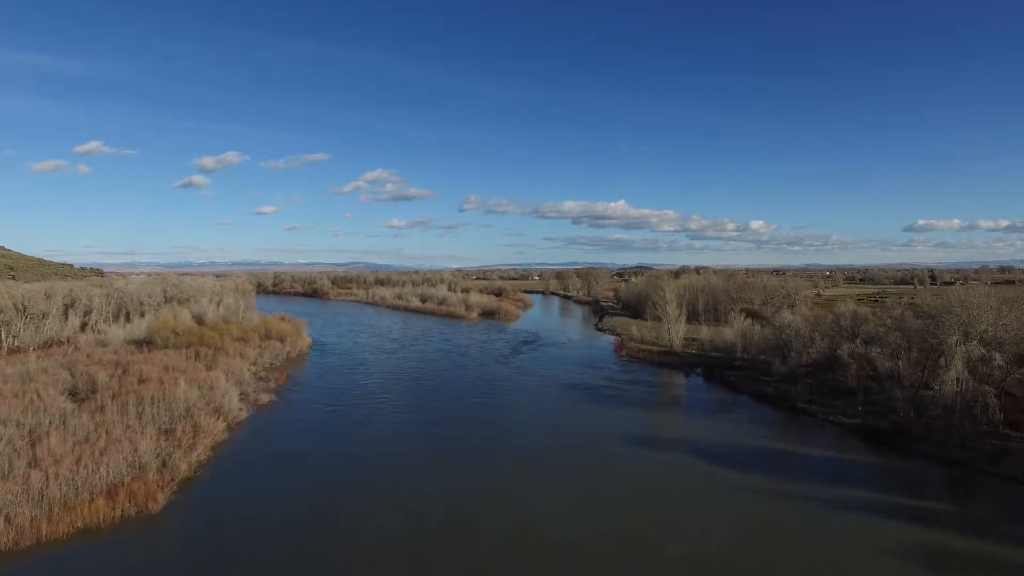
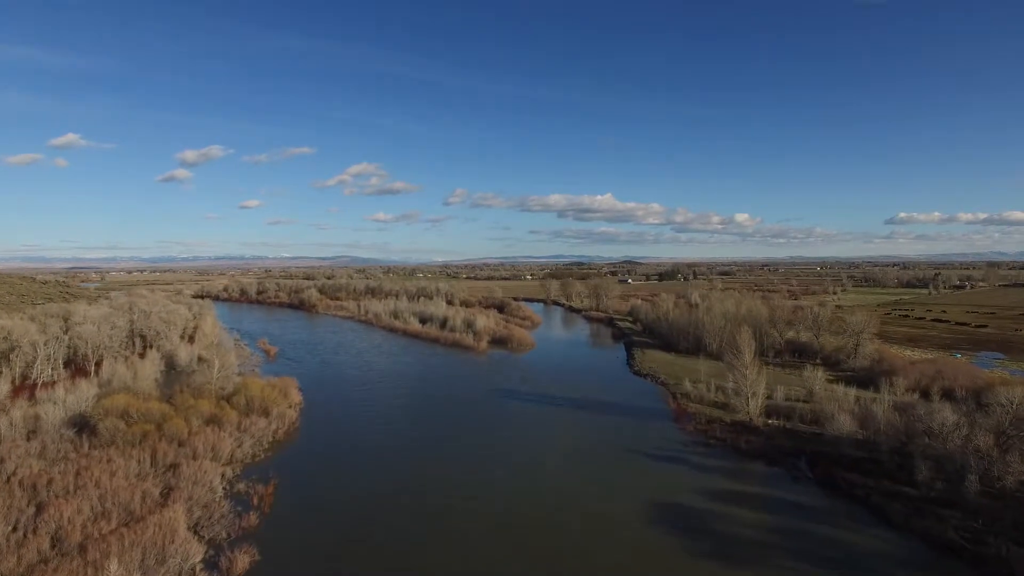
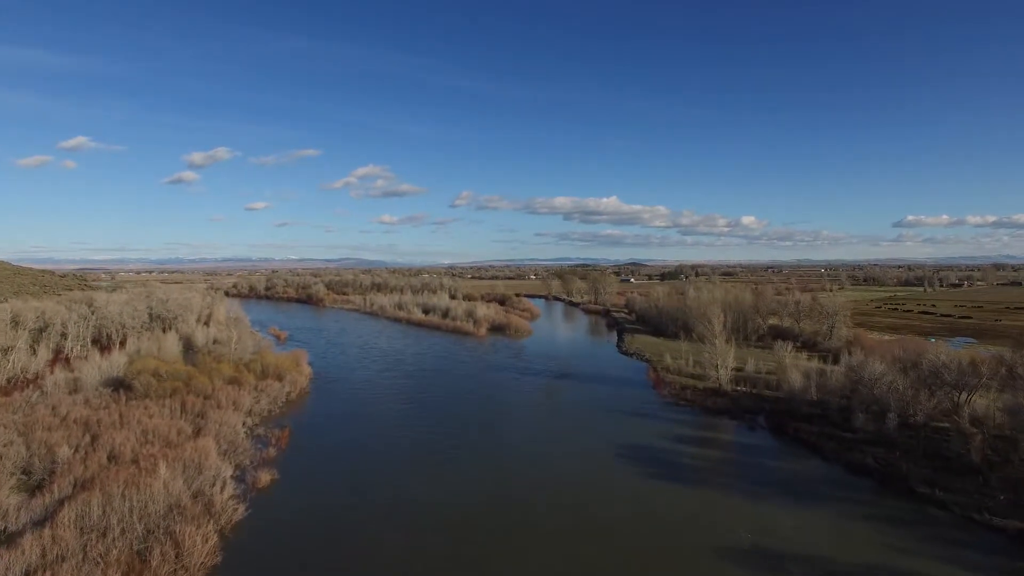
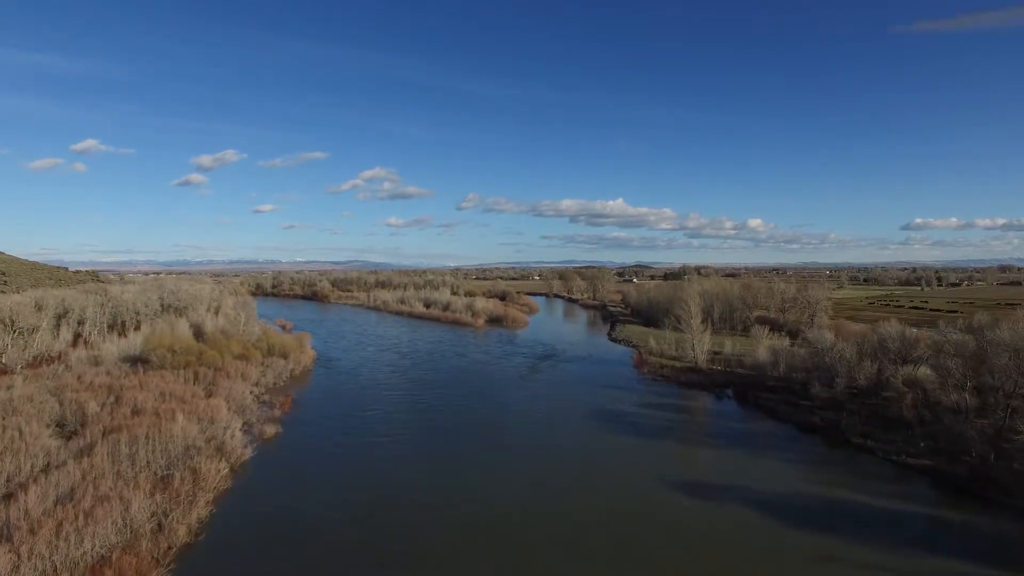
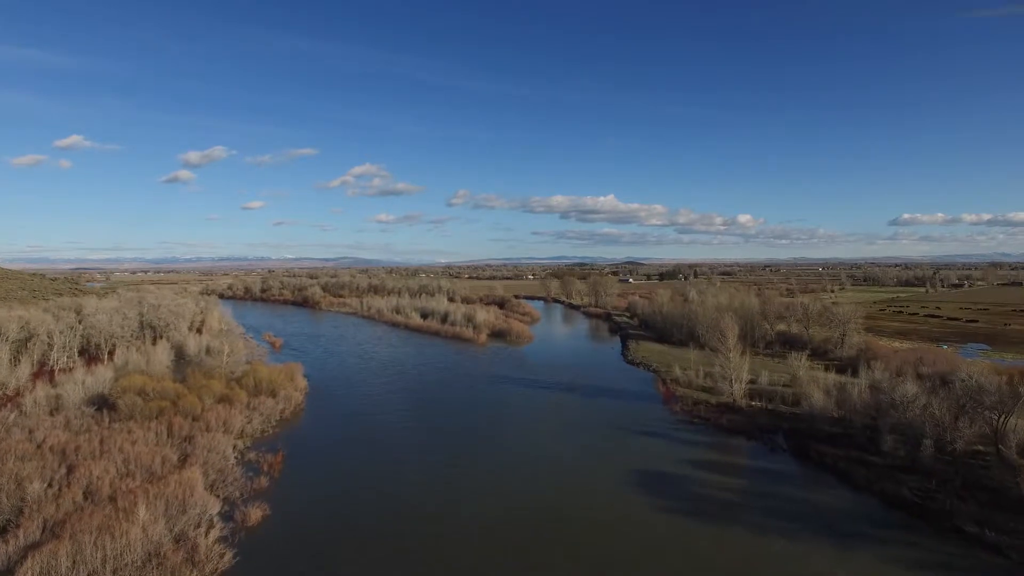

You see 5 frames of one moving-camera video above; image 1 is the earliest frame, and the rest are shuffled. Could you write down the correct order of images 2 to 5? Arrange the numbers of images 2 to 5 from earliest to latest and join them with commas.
4, 3, 5, 2
